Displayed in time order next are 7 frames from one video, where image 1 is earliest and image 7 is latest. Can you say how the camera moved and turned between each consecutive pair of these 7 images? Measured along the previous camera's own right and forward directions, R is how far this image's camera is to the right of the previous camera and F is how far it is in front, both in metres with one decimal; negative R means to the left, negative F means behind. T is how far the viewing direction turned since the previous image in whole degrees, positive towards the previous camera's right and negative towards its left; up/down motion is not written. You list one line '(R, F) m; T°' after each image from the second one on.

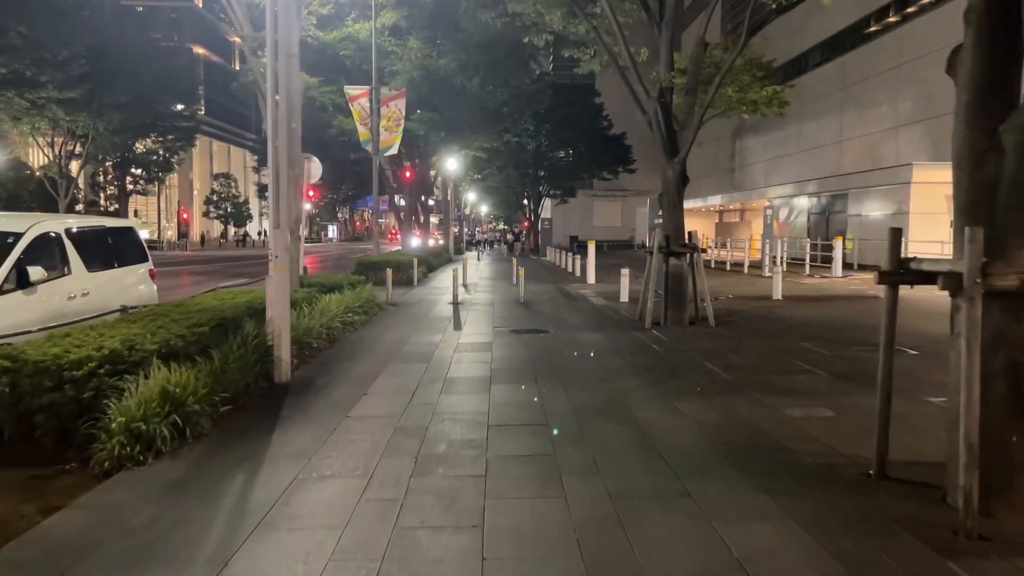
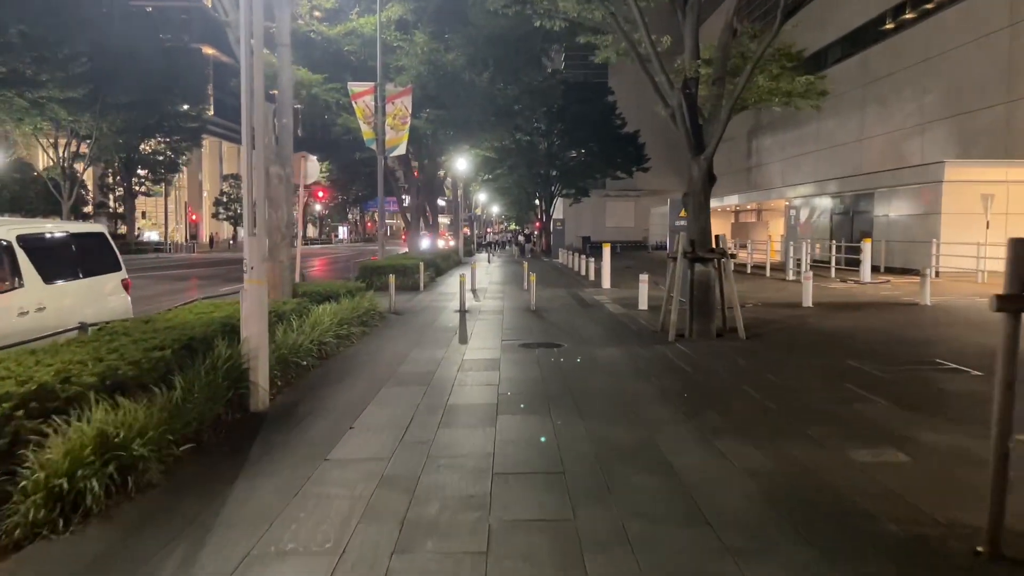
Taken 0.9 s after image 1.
(0.0, +1.2) m; -1°
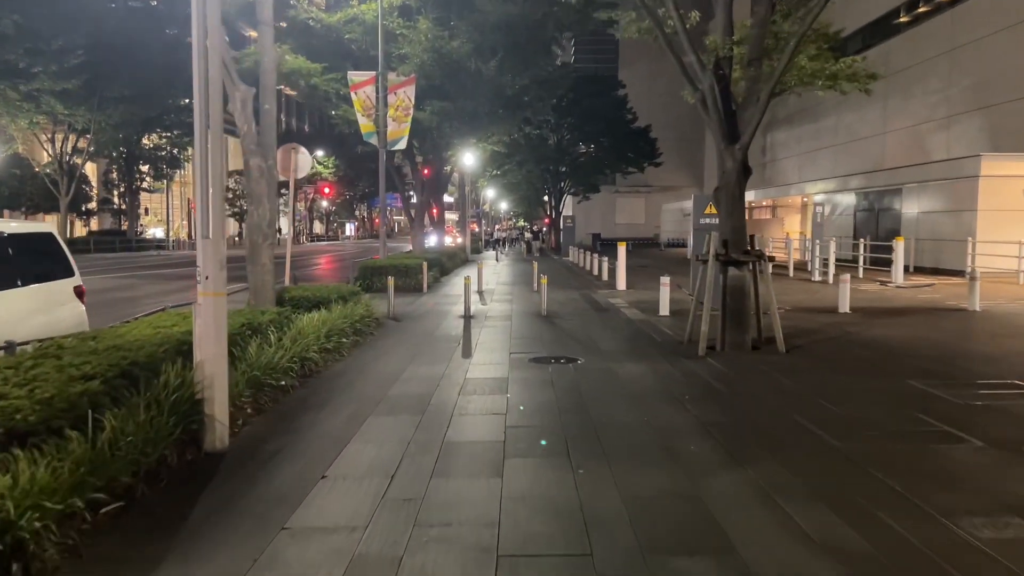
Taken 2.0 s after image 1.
(0.0, +1.4) m; -1°
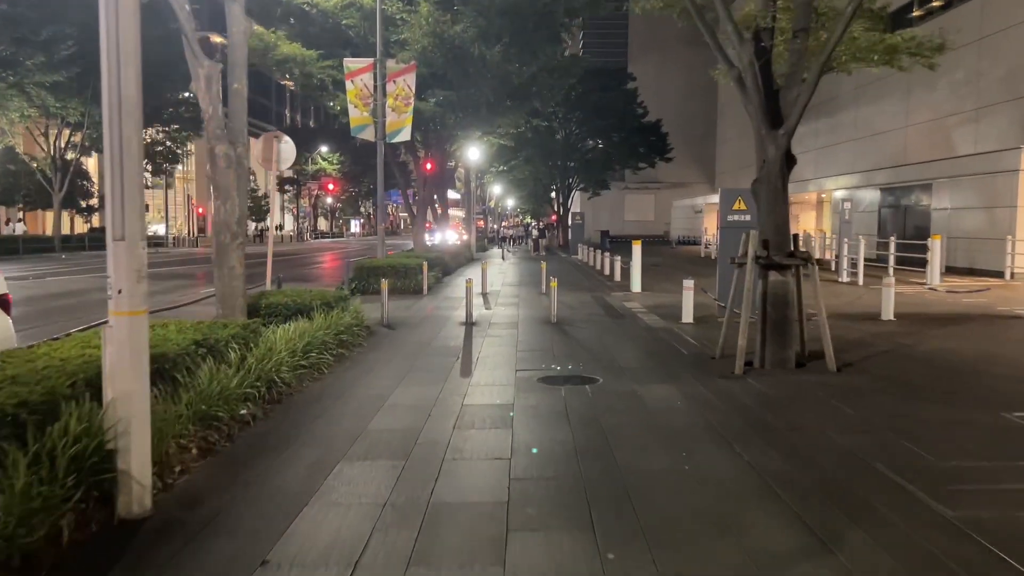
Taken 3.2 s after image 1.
(0.0, +1.6) m; 0°
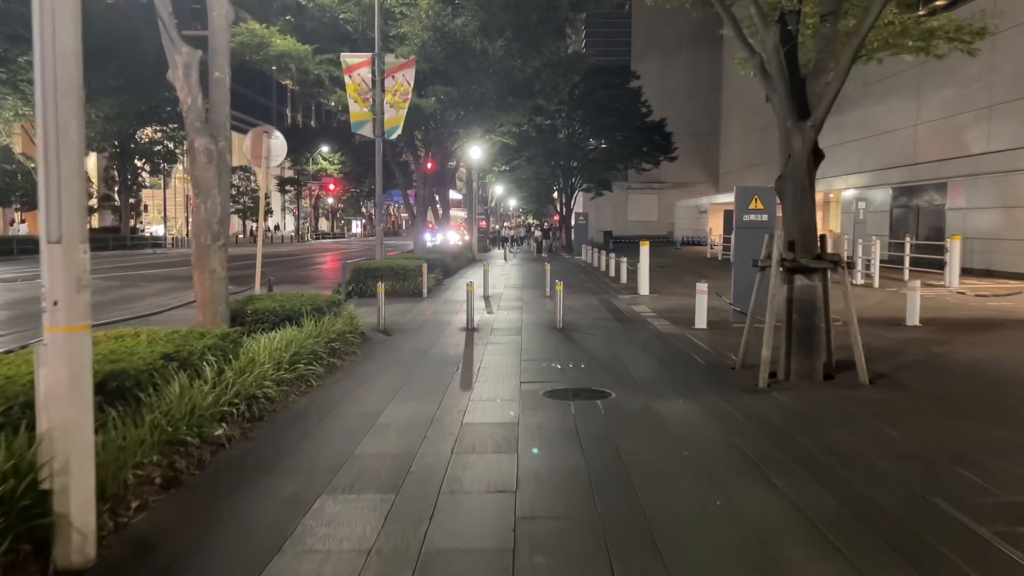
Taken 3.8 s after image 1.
(0.0, +0.8) m; 0°
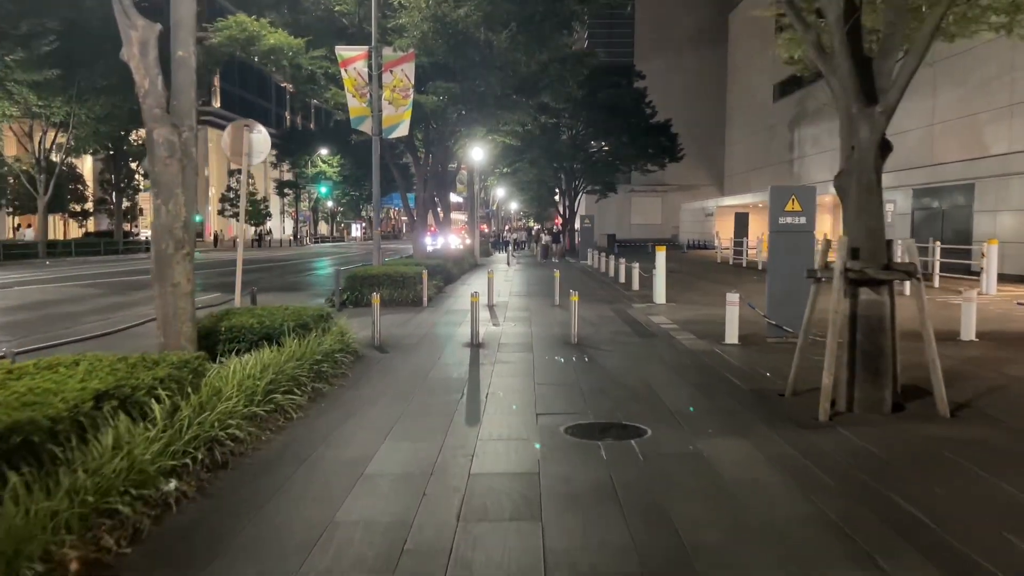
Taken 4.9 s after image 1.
(-0.1, +1.4) m; 0°
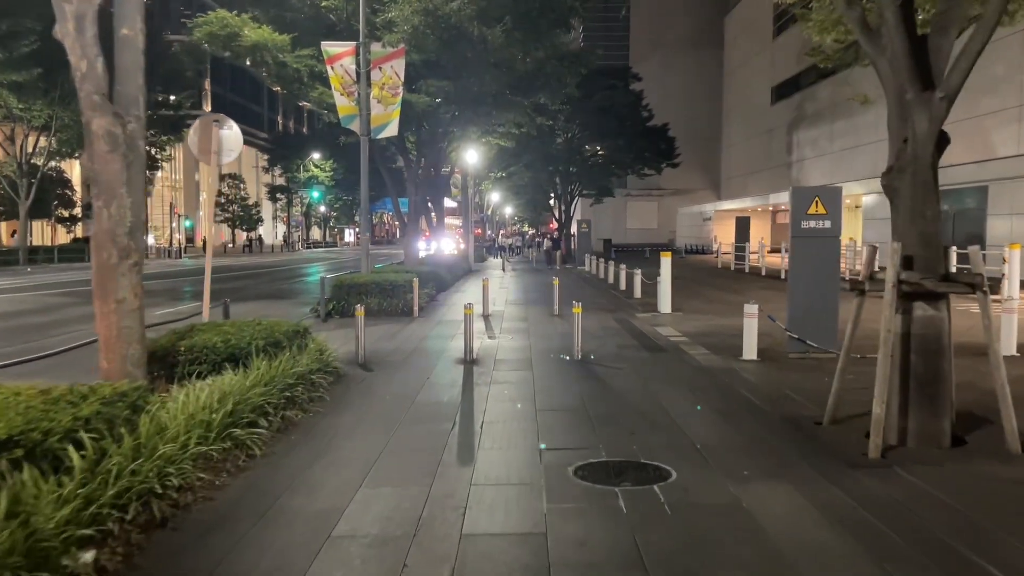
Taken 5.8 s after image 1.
(0.0, +1.1) m; 0°
